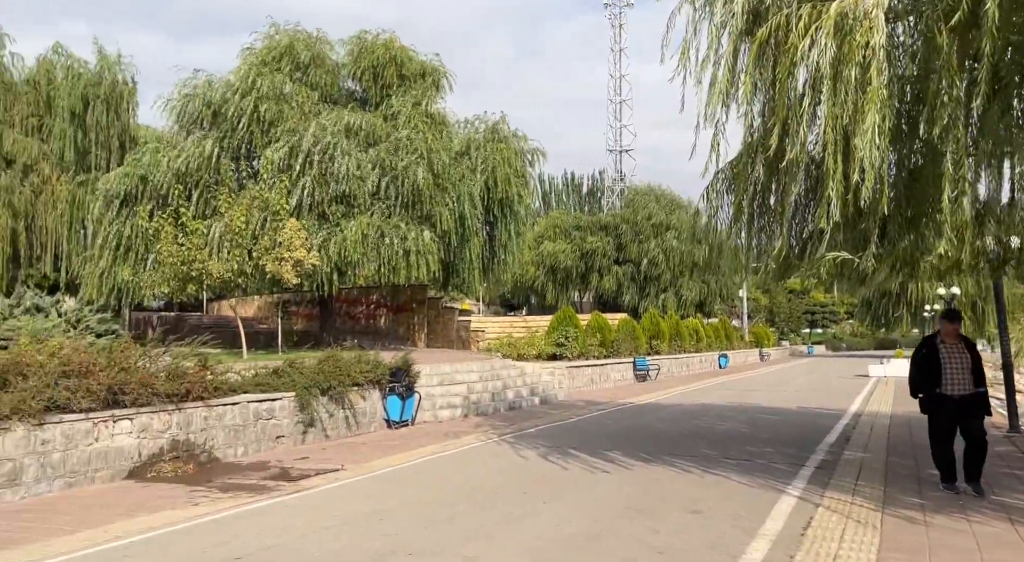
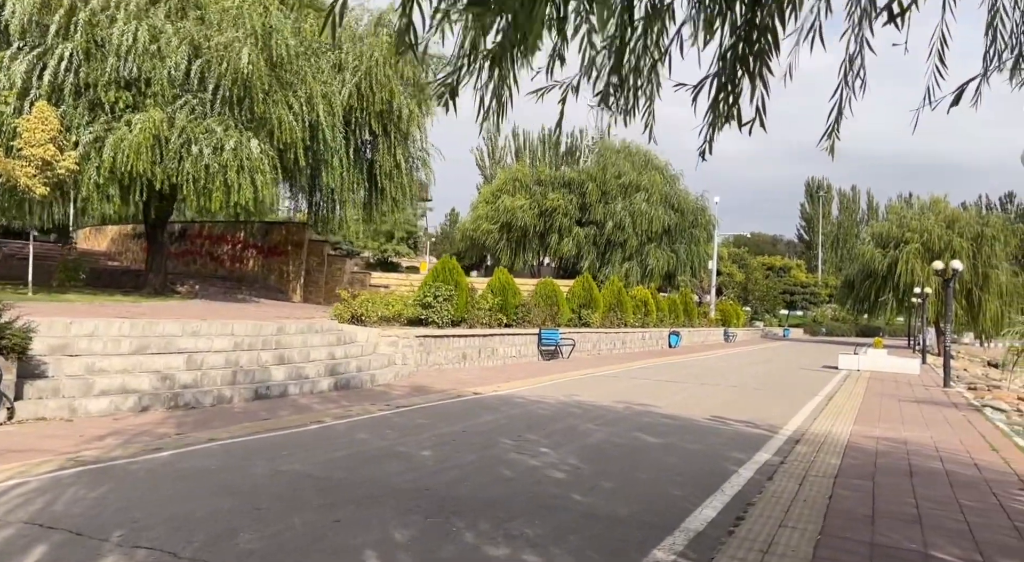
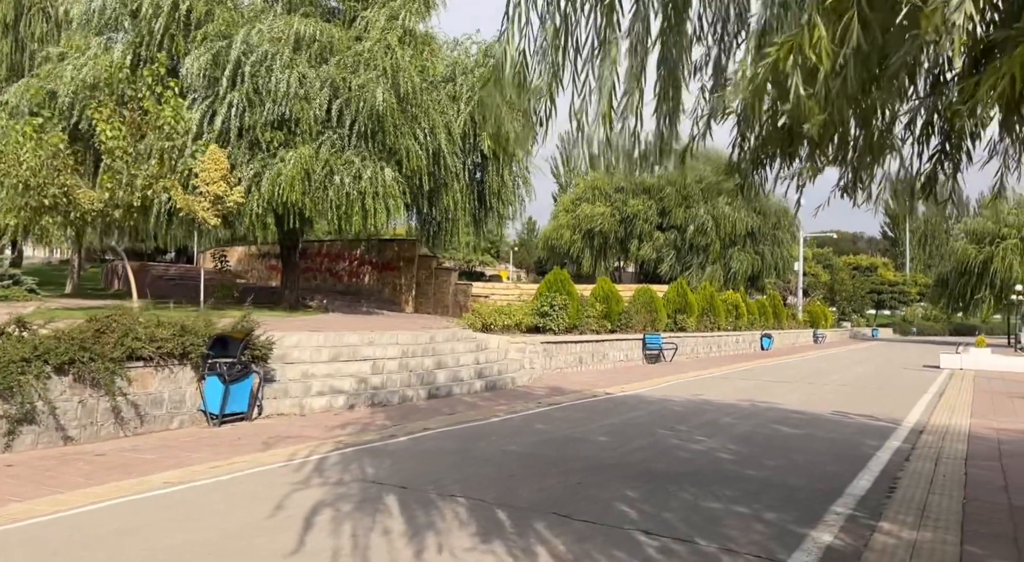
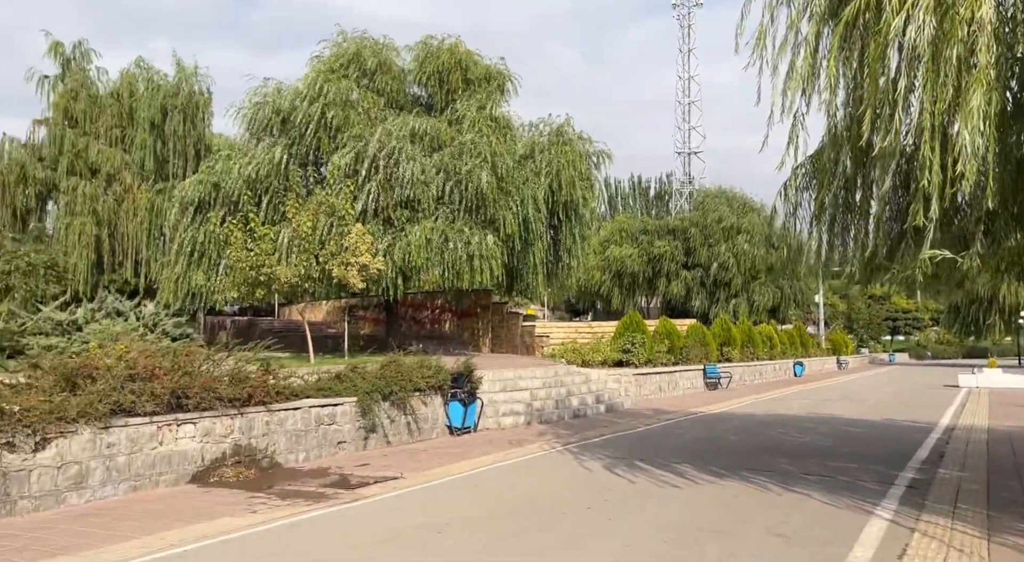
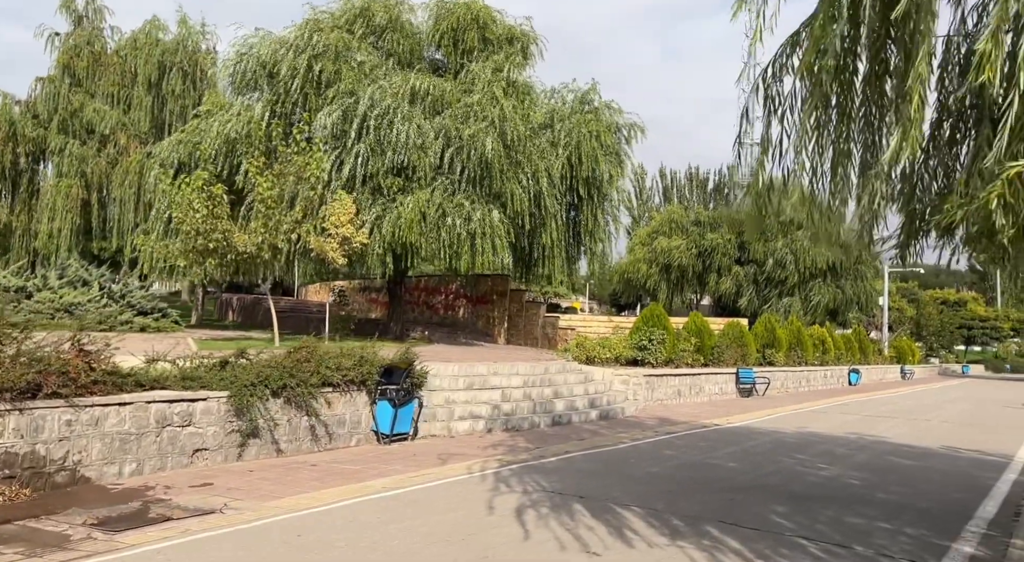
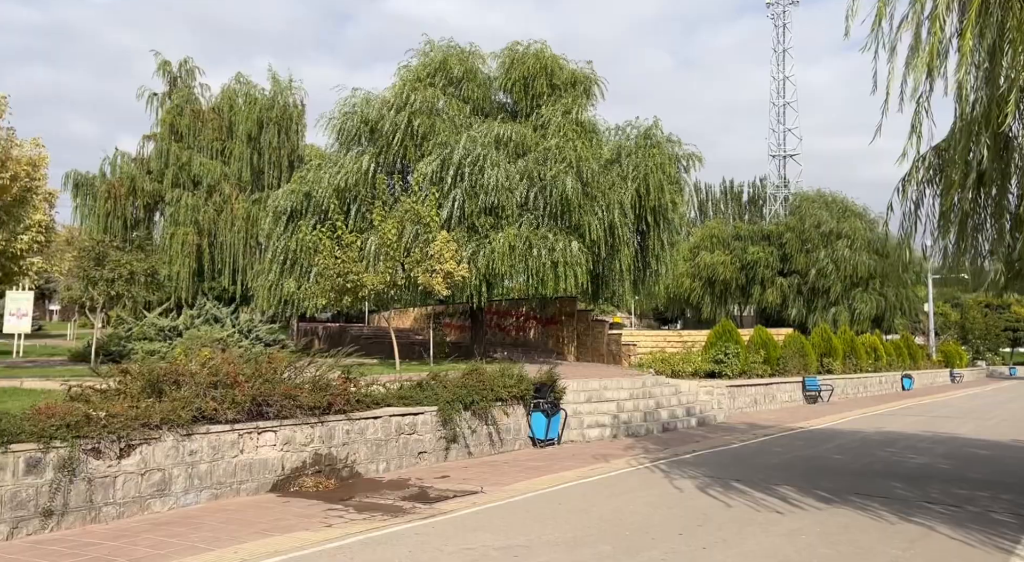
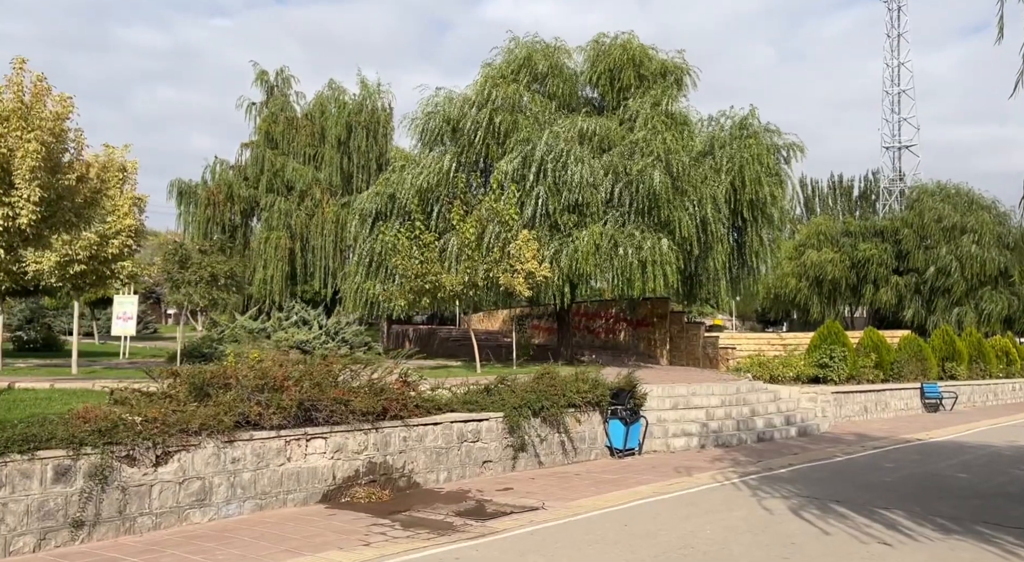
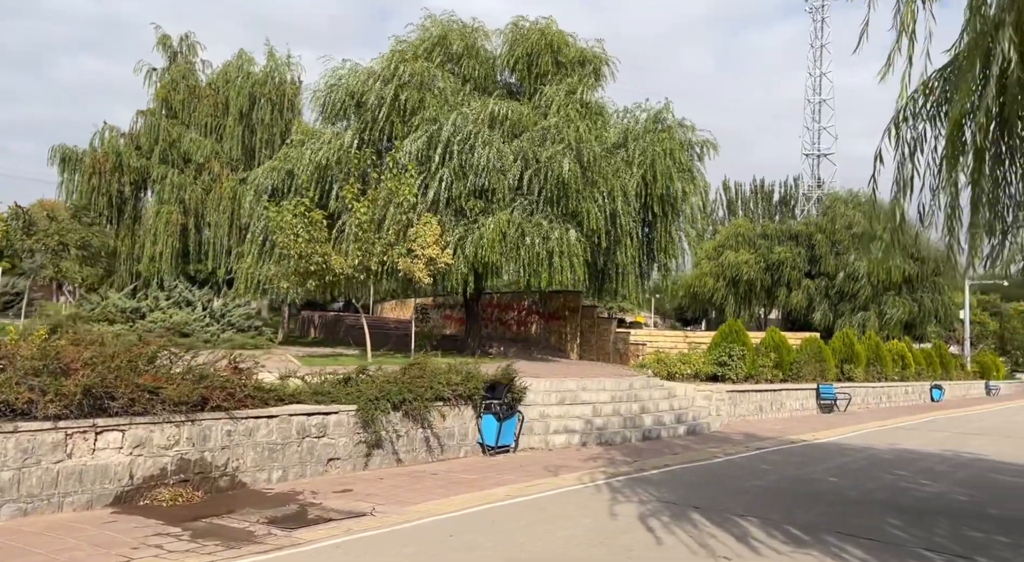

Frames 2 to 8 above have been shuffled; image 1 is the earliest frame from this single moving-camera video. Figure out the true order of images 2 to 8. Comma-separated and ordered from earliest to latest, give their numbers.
4, 6, 7, 8, 5, 3, 2
